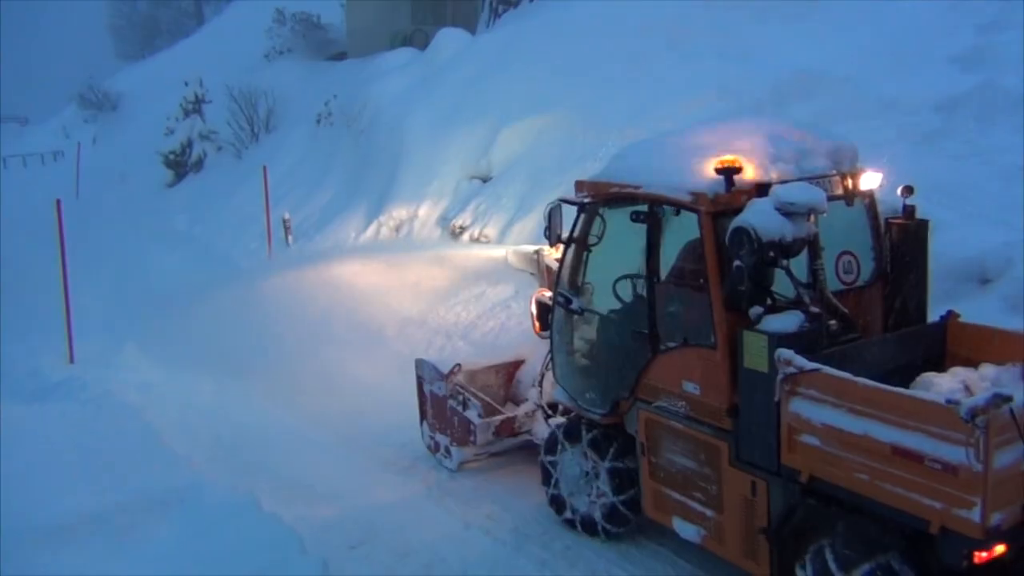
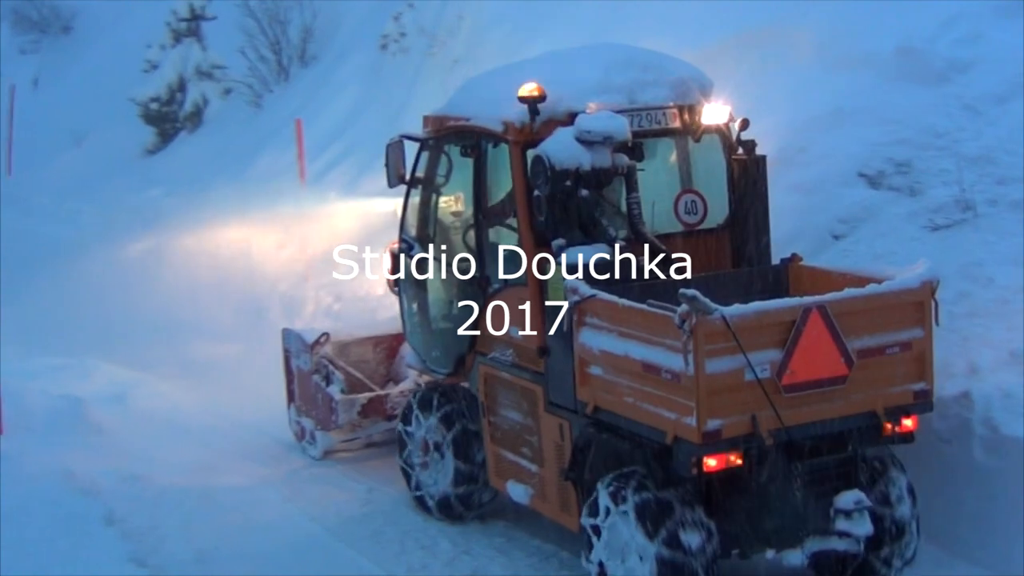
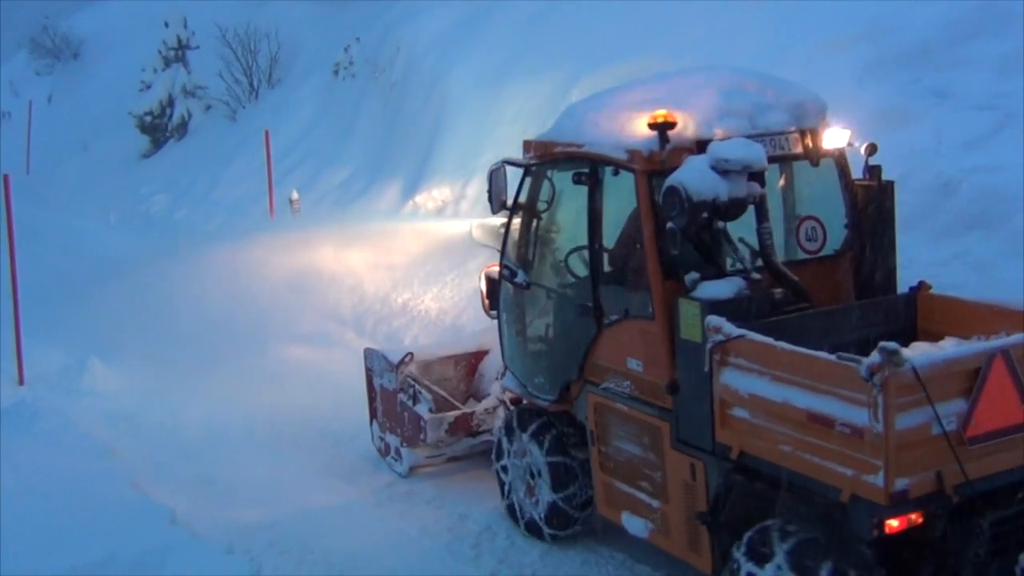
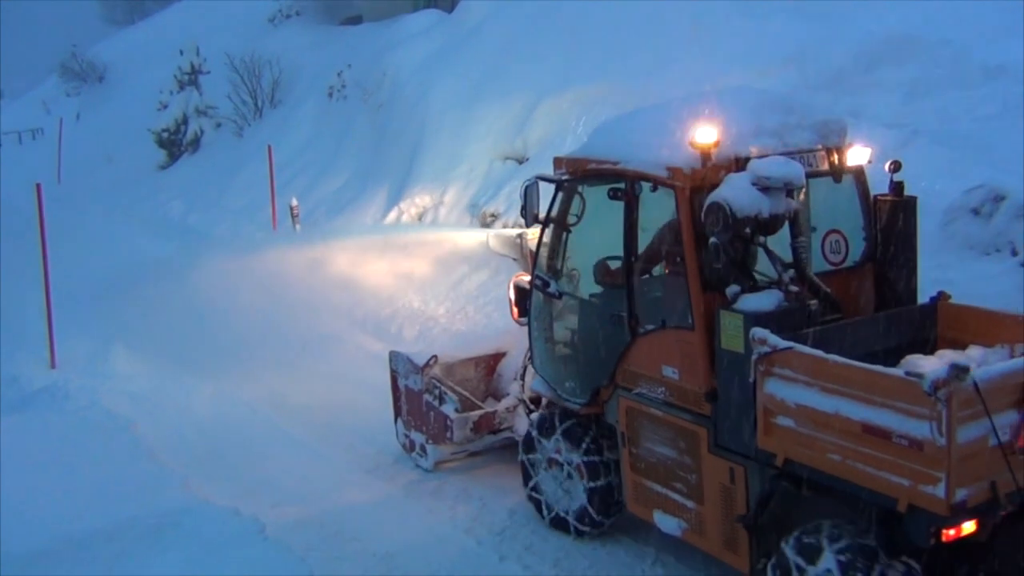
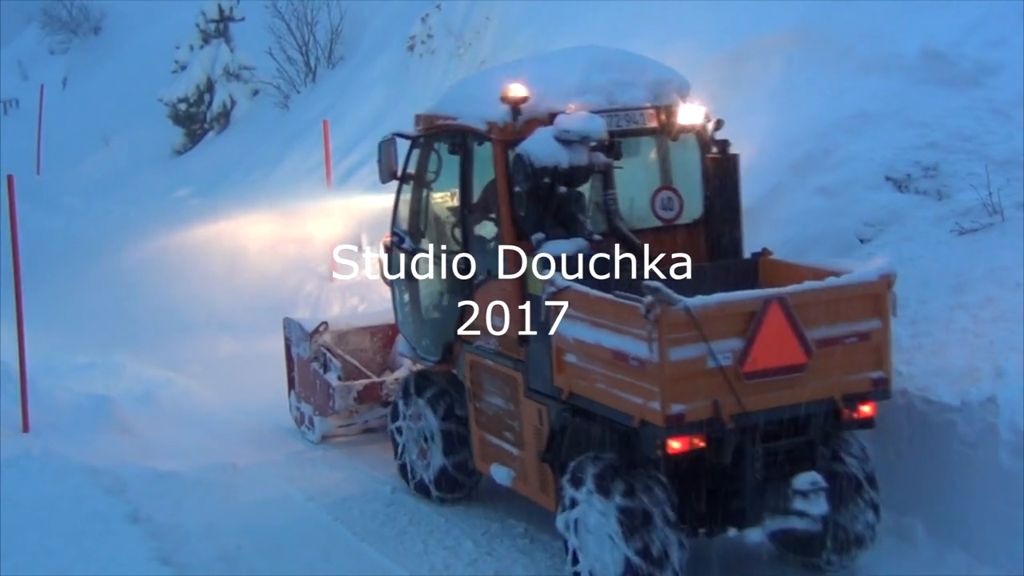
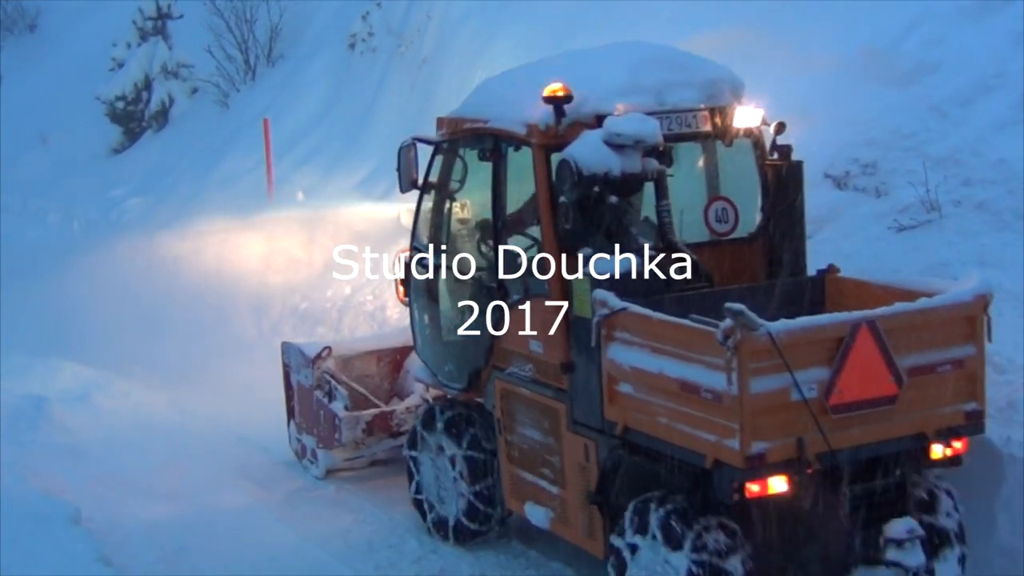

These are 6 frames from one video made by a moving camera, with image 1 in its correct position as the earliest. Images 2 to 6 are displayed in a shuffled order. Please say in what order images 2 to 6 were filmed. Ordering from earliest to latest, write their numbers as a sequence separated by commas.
4, 3, 6, 2, 5
